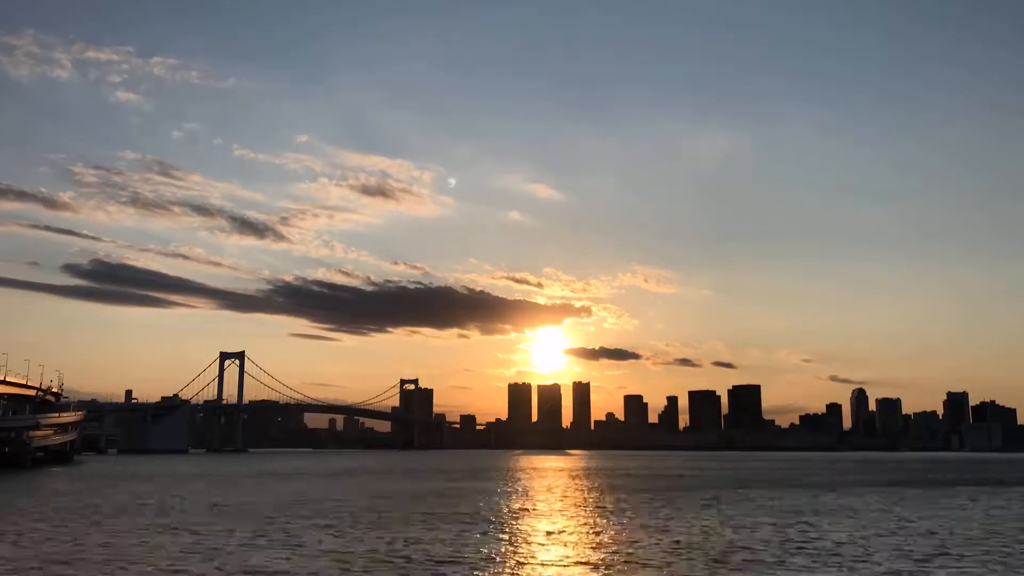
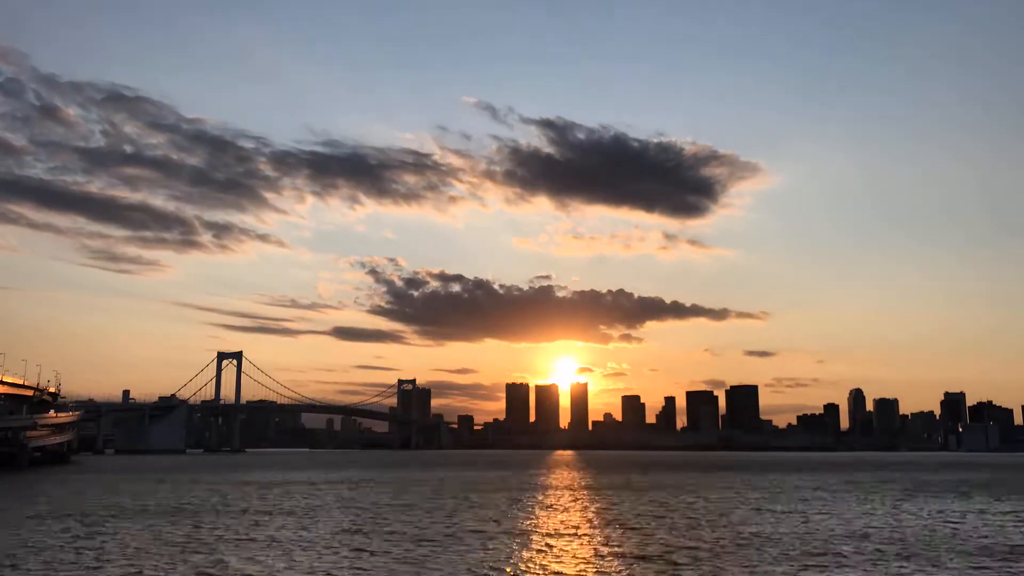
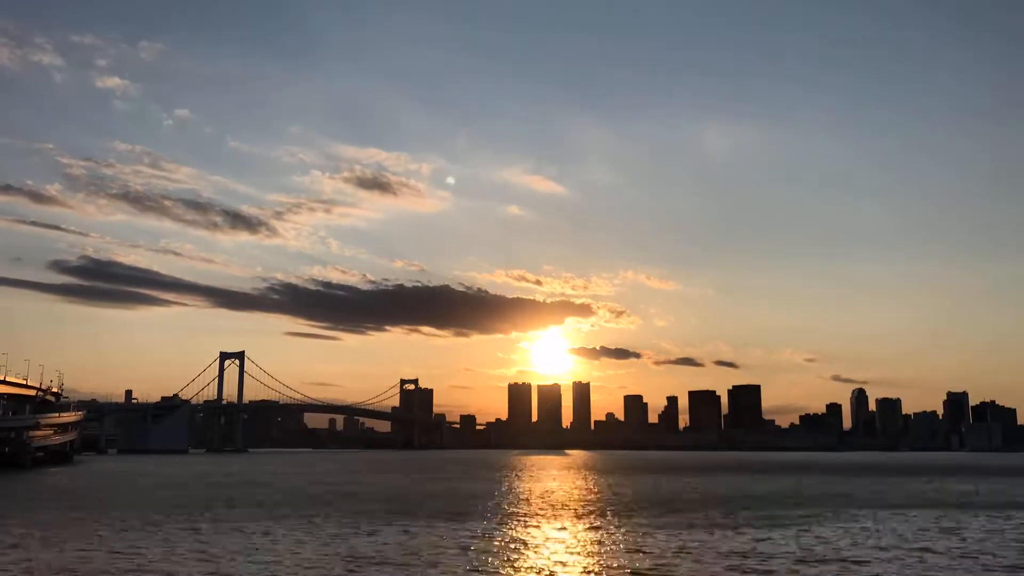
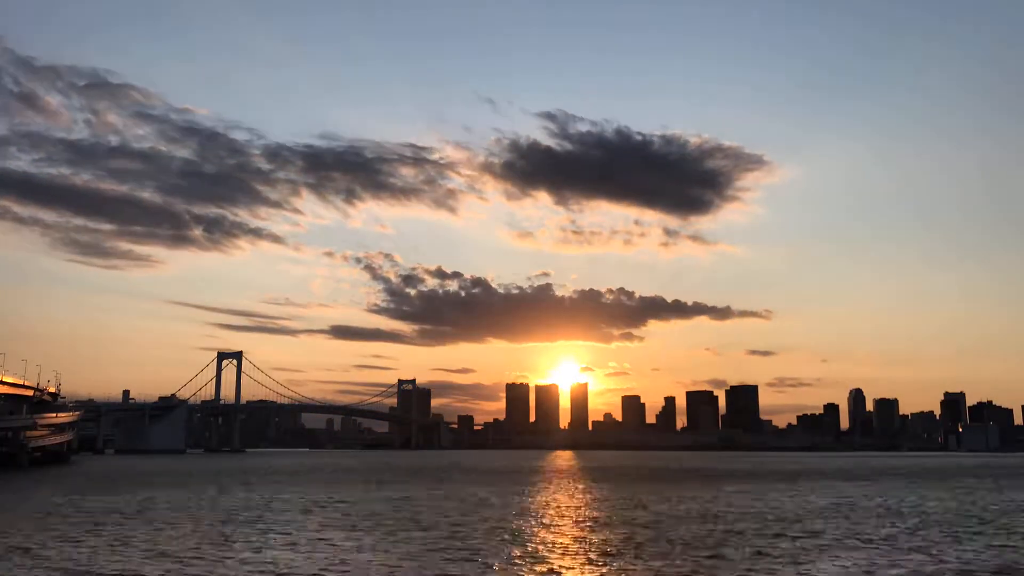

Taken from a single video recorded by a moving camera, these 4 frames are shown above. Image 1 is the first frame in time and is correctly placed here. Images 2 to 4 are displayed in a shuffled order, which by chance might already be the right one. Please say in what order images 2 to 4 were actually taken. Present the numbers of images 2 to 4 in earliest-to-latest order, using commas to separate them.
3, 2, 4
